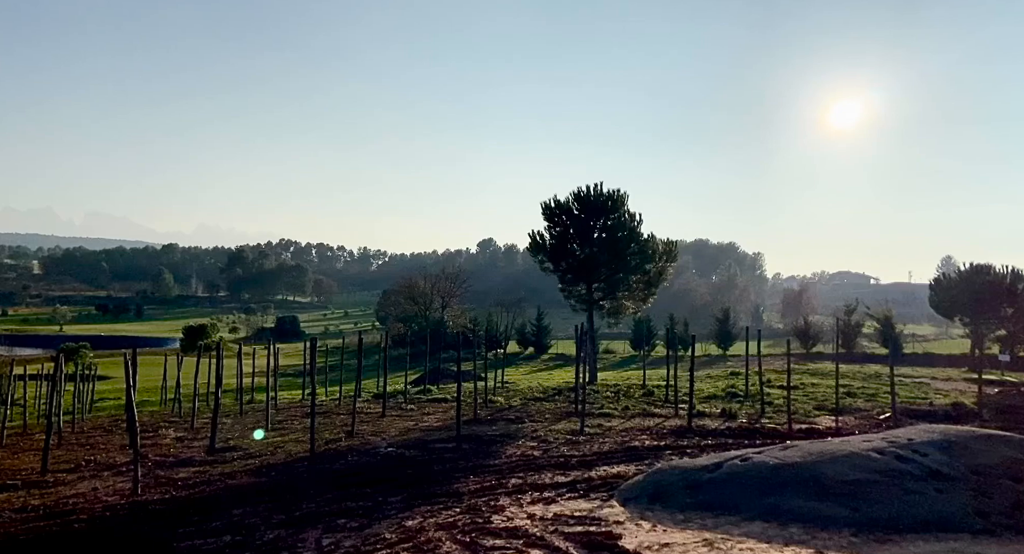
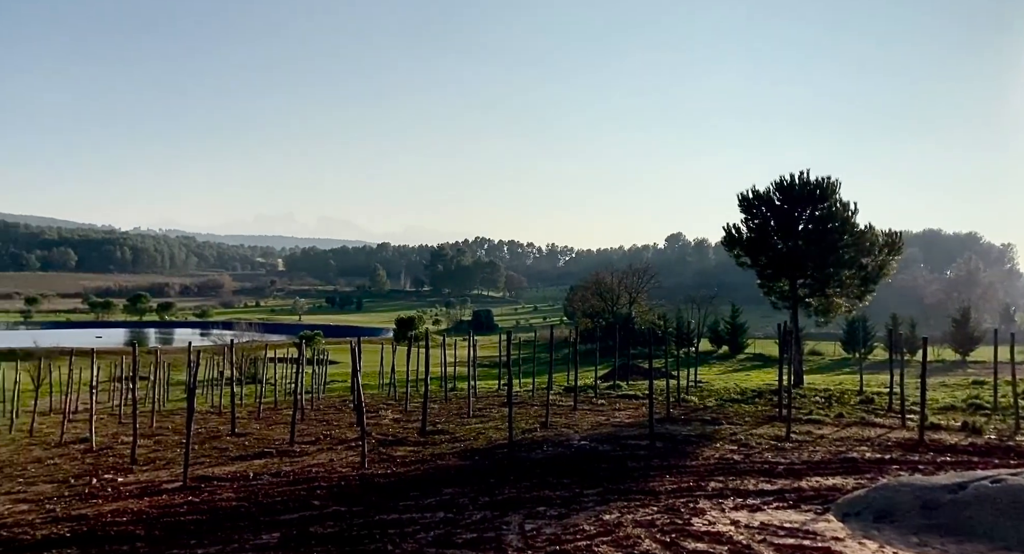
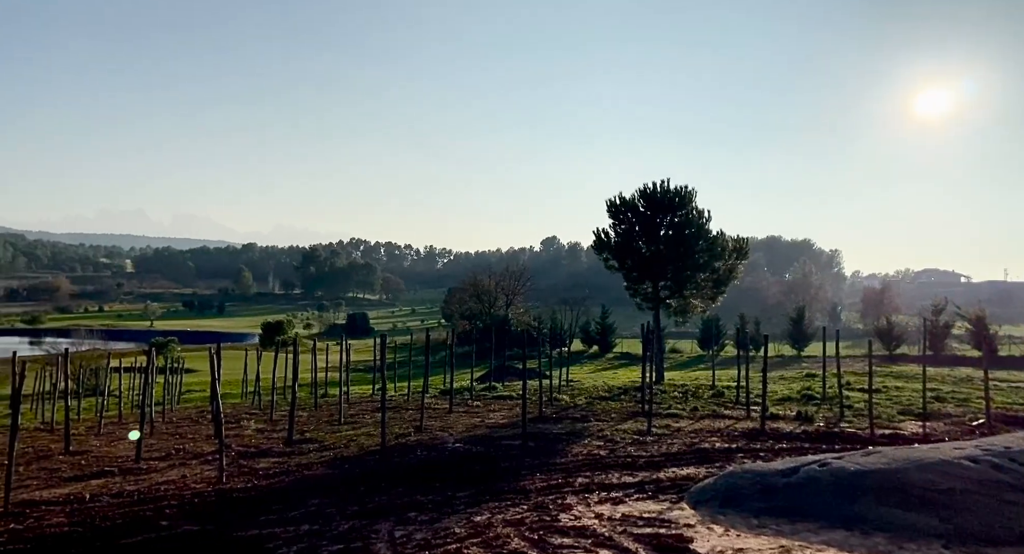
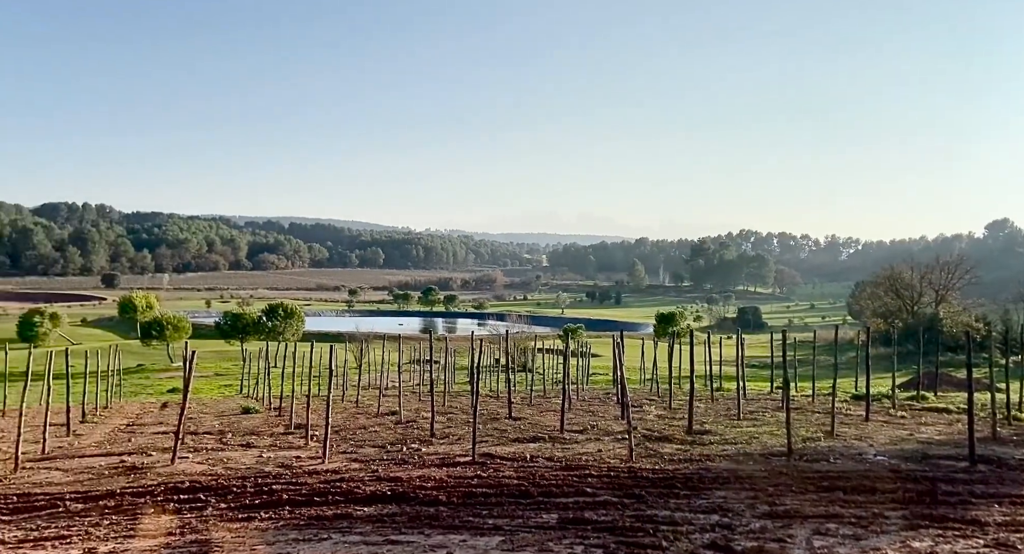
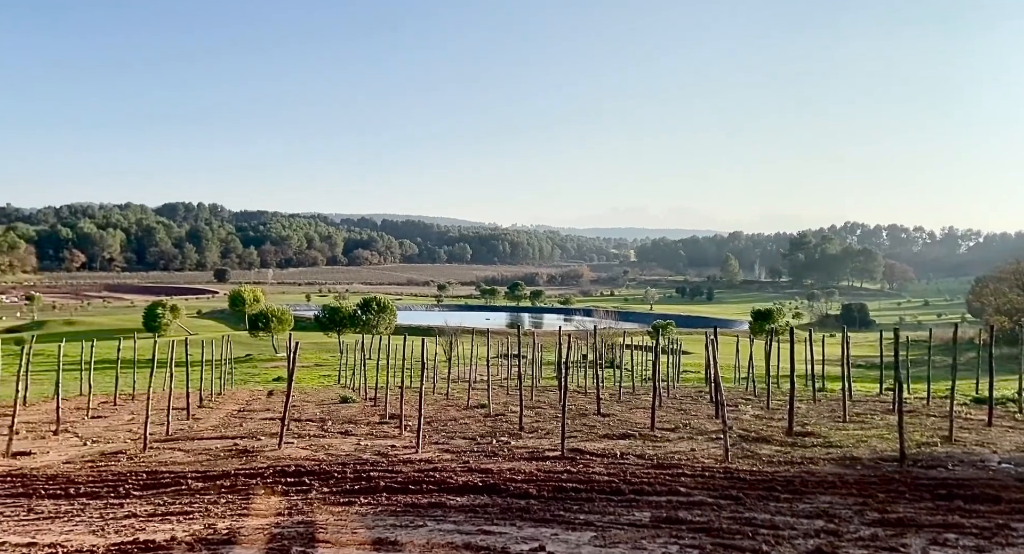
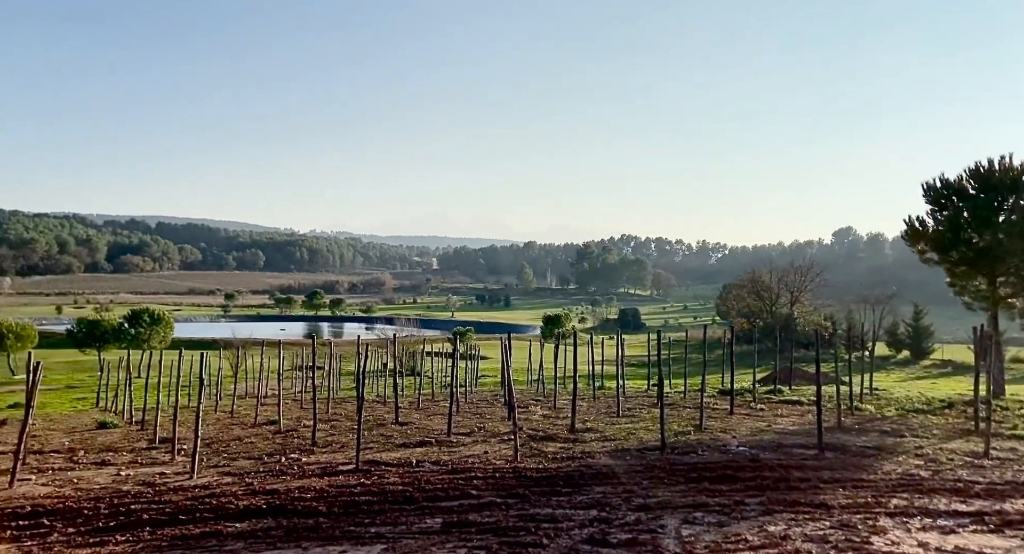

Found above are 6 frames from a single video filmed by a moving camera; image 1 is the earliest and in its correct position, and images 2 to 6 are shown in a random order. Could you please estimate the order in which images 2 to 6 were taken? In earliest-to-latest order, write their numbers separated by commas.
3, 2, 6, 4, 5
